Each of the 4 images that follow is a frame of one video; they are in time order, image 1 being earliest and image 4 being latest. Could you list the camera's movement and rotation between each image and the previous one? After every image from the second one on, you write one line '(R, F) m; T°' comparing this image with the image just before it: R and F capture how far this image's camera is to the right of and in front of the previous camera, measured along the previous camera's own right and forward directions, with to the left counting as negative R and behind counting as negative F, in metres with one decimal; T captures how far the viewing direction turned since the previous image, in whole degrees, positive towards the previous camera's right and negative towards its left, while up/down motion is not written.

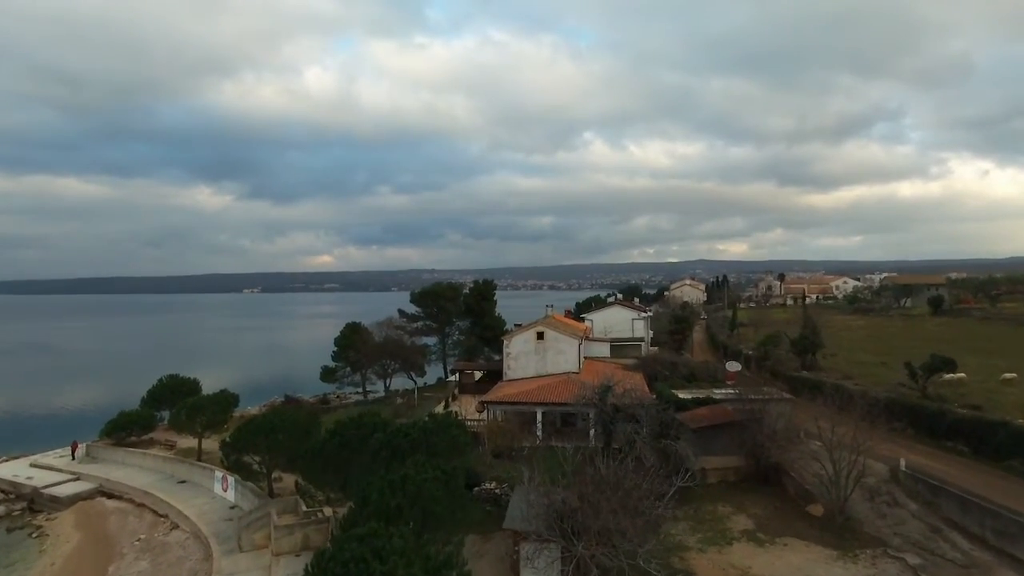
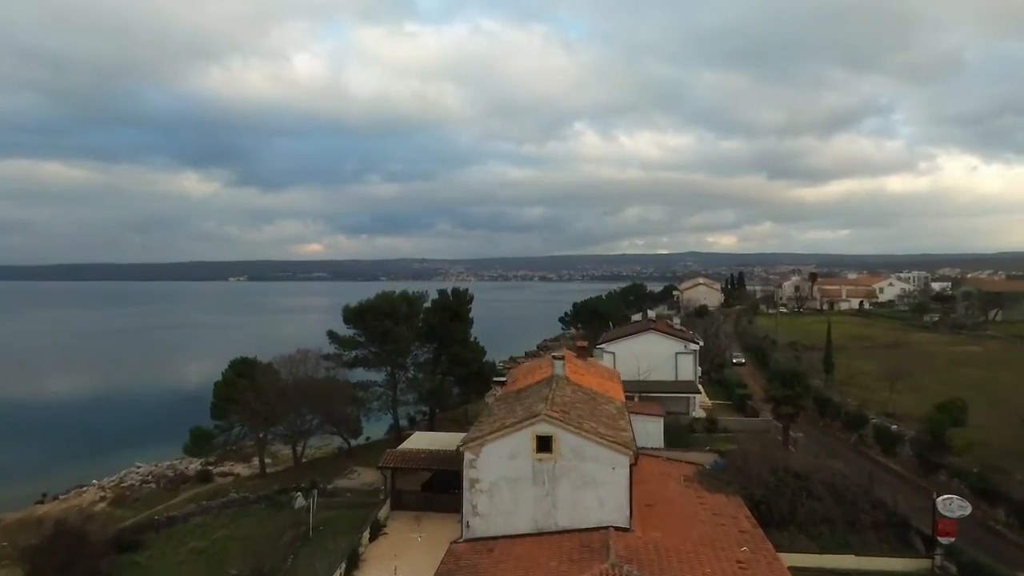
(+0.4, +18.6) m; +1°
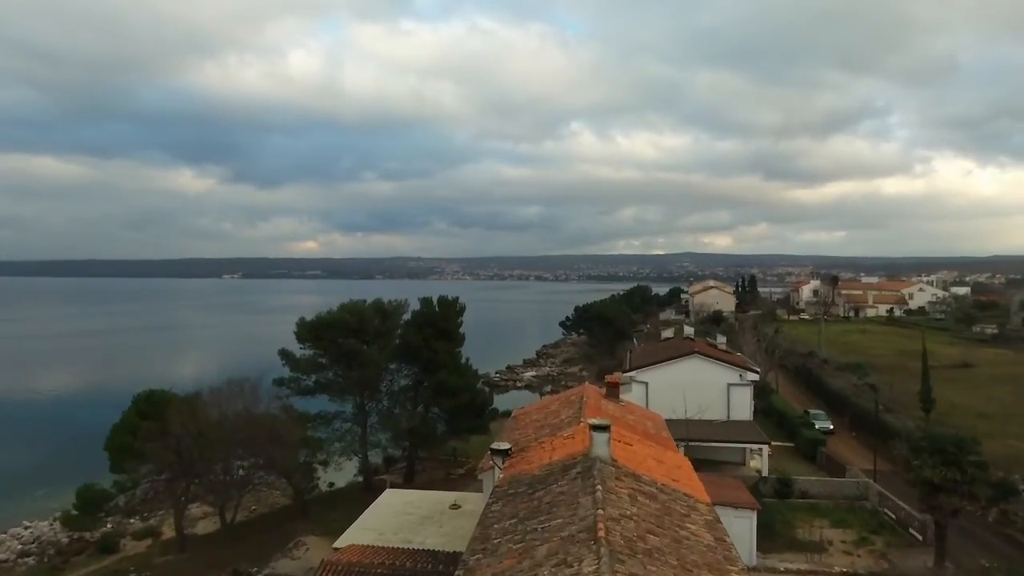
(-0.3, +8.4) m; 0°
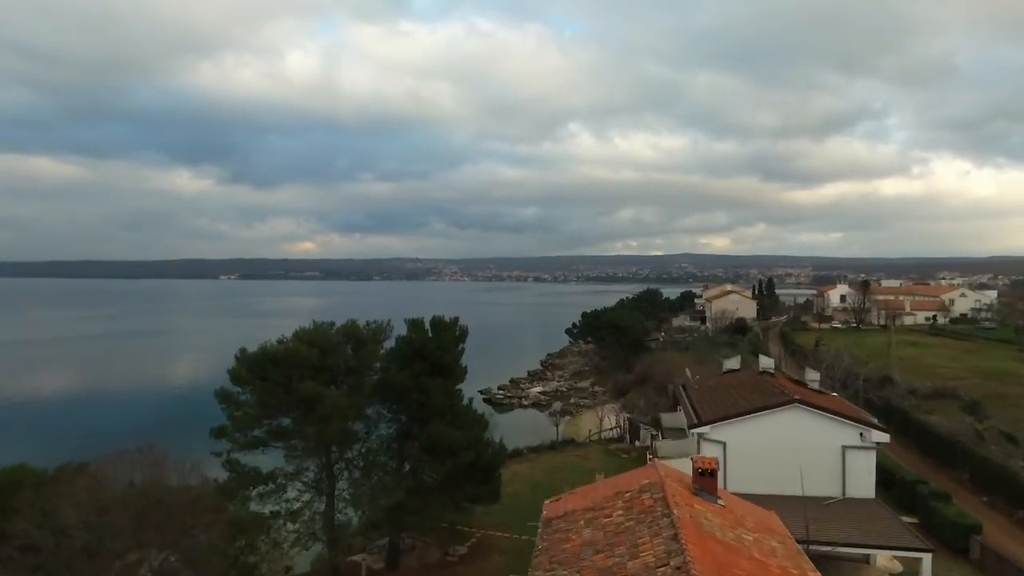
(-0.7, +8.2) m; 0°
